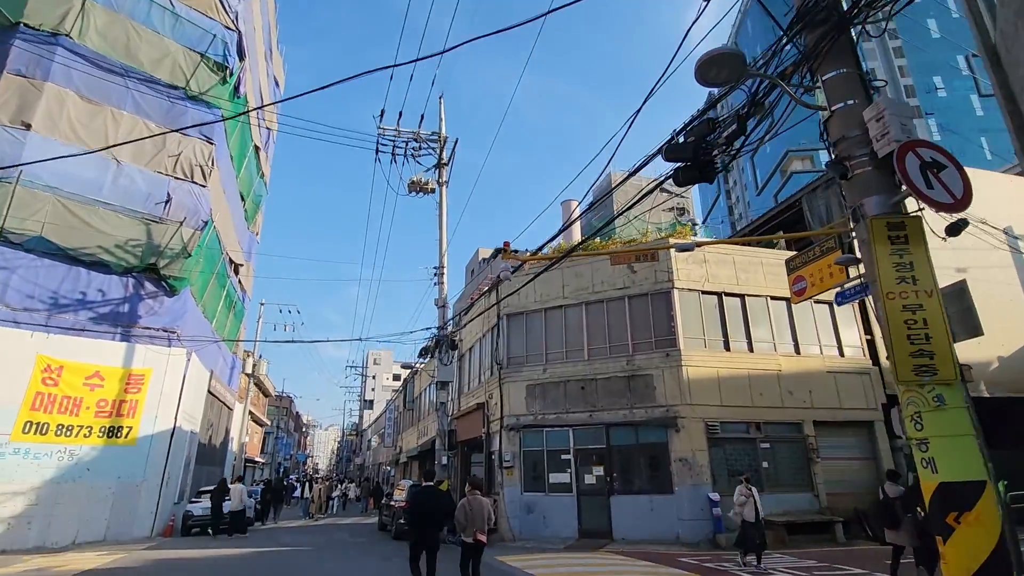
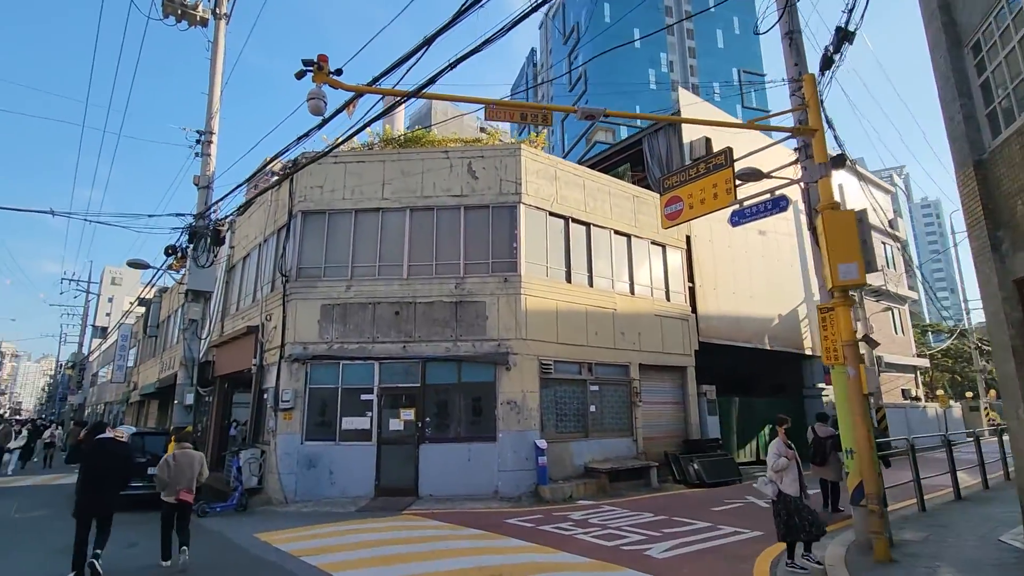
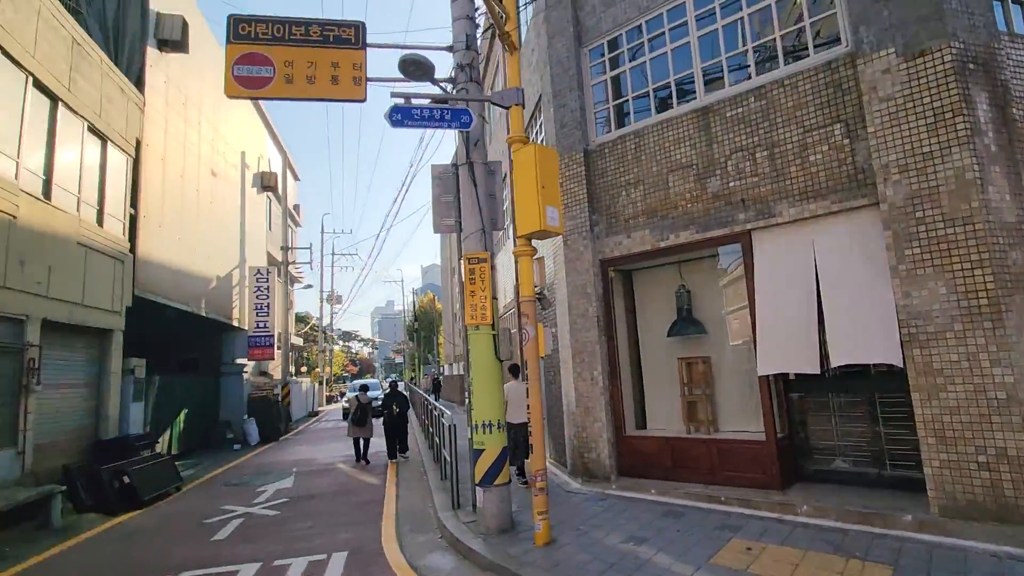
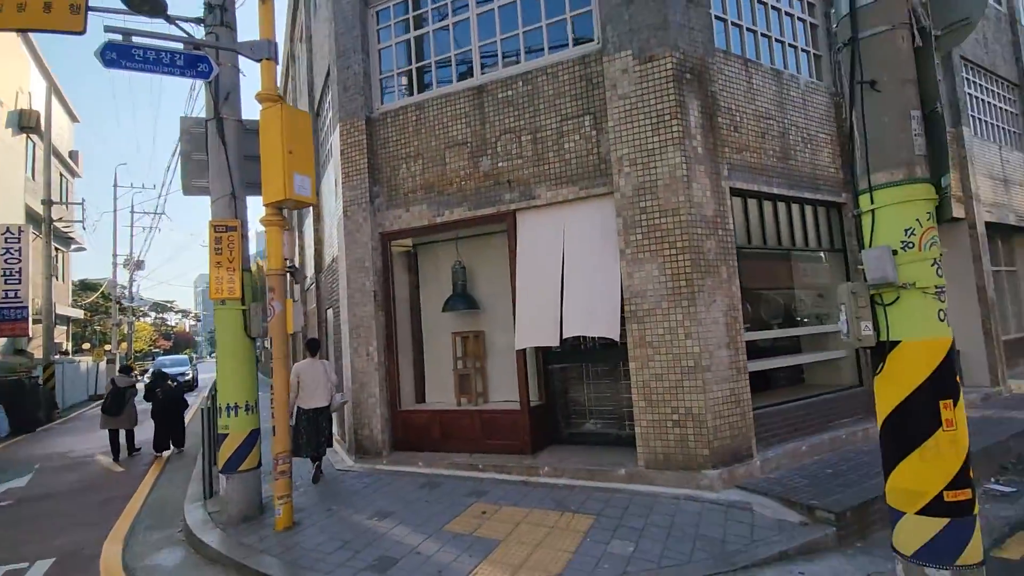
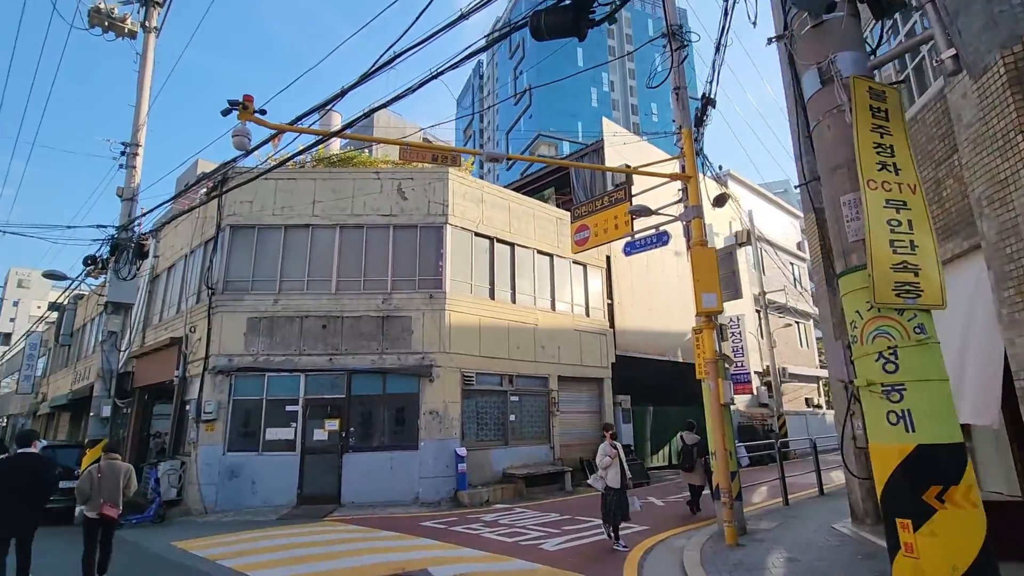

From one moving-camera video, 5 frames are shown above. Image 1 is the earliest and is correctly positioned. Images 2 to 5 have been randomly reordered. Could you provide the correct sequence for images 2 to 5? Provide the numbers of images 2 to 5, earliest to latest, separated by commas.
5, 2, 4, 3
